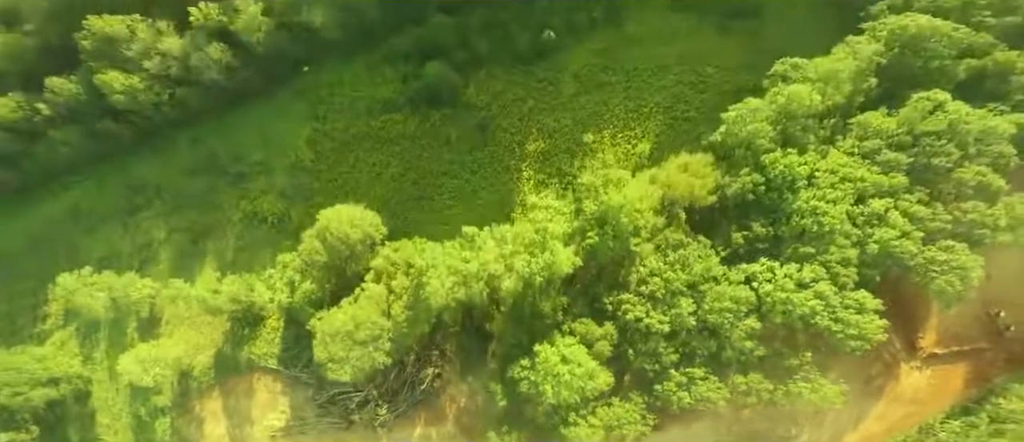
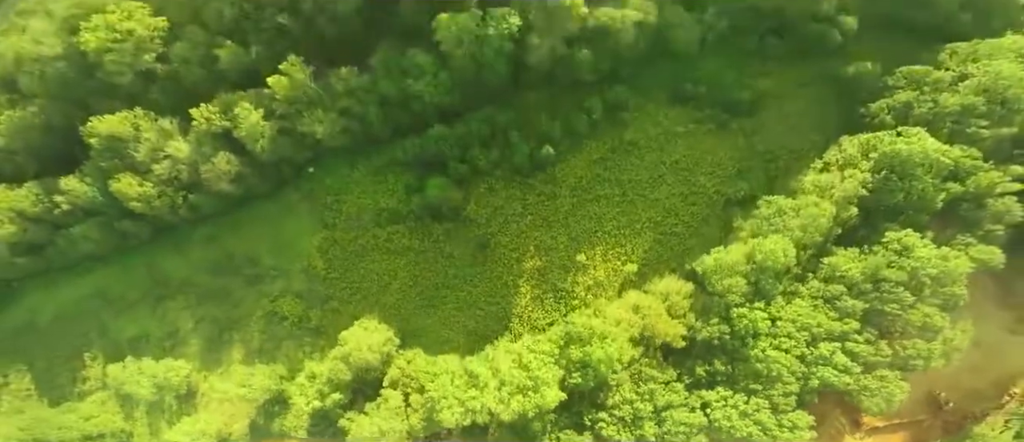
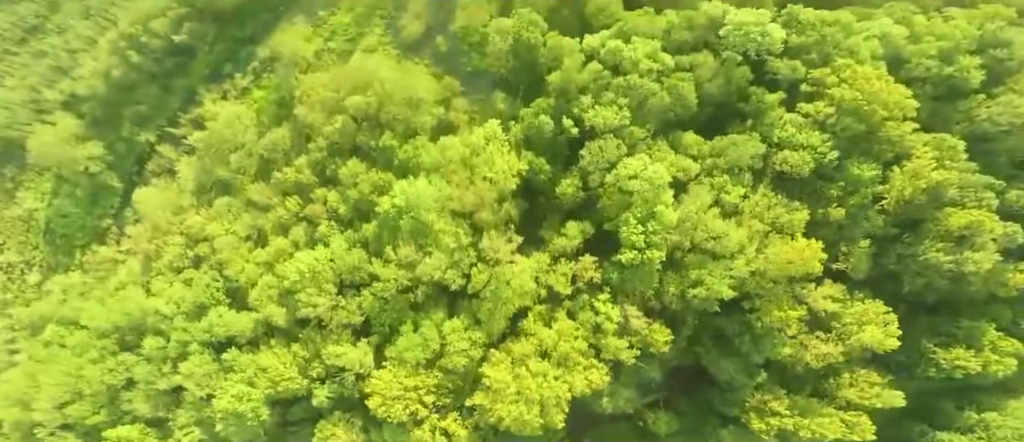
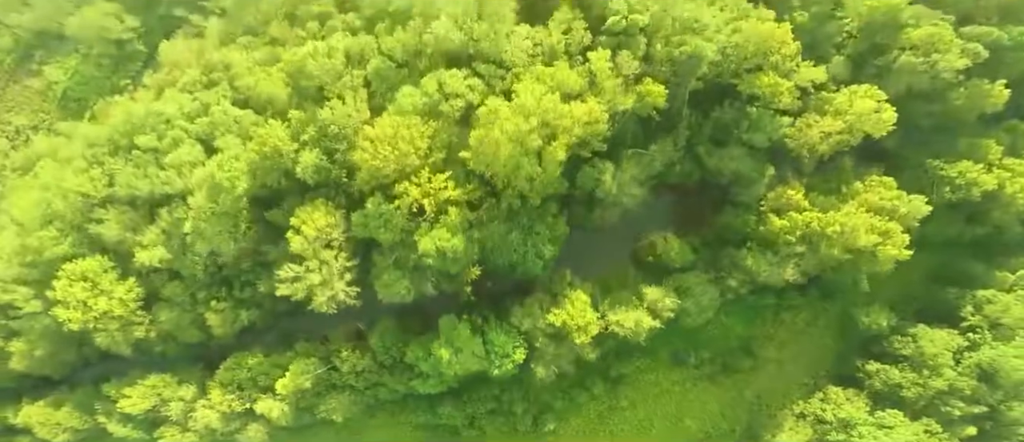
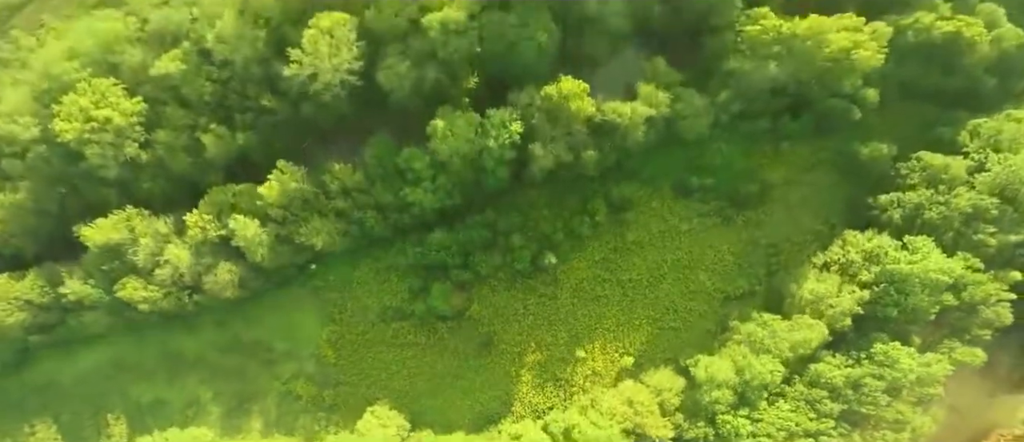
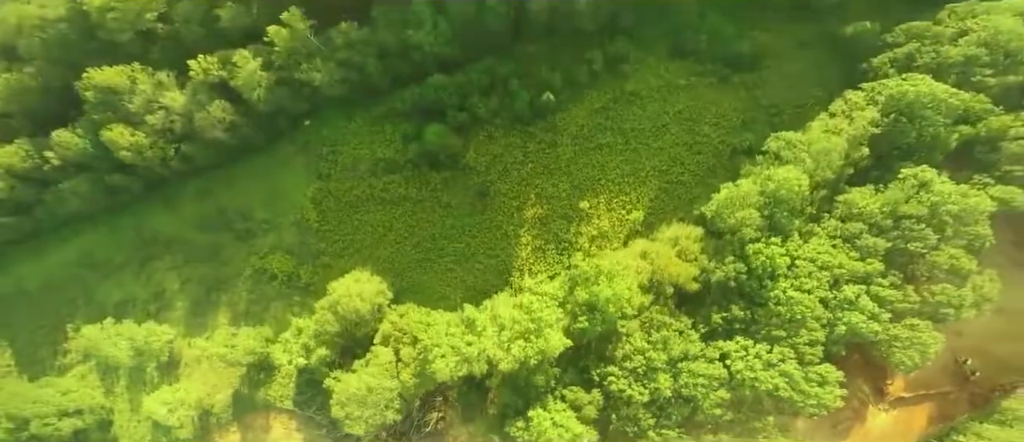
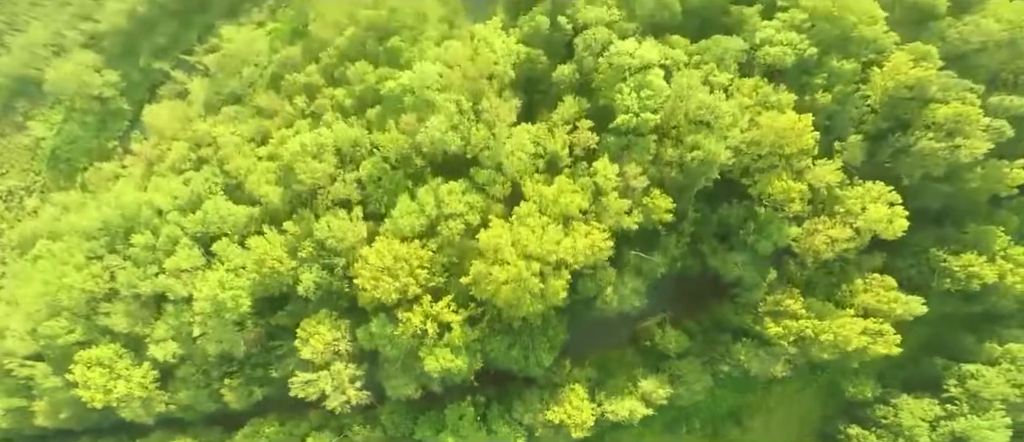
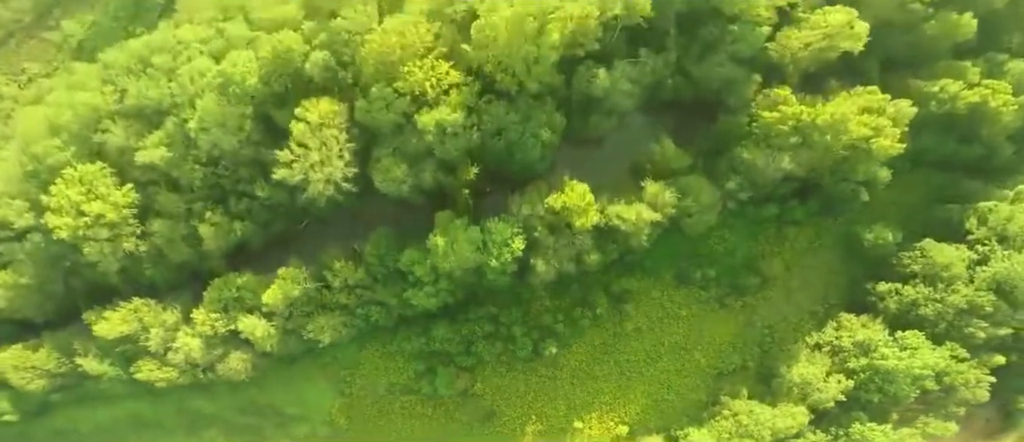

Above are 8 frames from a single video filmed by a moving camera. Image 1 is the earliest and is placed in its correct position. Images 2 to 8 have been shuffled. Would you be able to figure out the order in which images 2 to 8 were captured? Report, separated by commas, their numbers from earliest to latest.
6, 2, 5, 8, 4, 7, 3
